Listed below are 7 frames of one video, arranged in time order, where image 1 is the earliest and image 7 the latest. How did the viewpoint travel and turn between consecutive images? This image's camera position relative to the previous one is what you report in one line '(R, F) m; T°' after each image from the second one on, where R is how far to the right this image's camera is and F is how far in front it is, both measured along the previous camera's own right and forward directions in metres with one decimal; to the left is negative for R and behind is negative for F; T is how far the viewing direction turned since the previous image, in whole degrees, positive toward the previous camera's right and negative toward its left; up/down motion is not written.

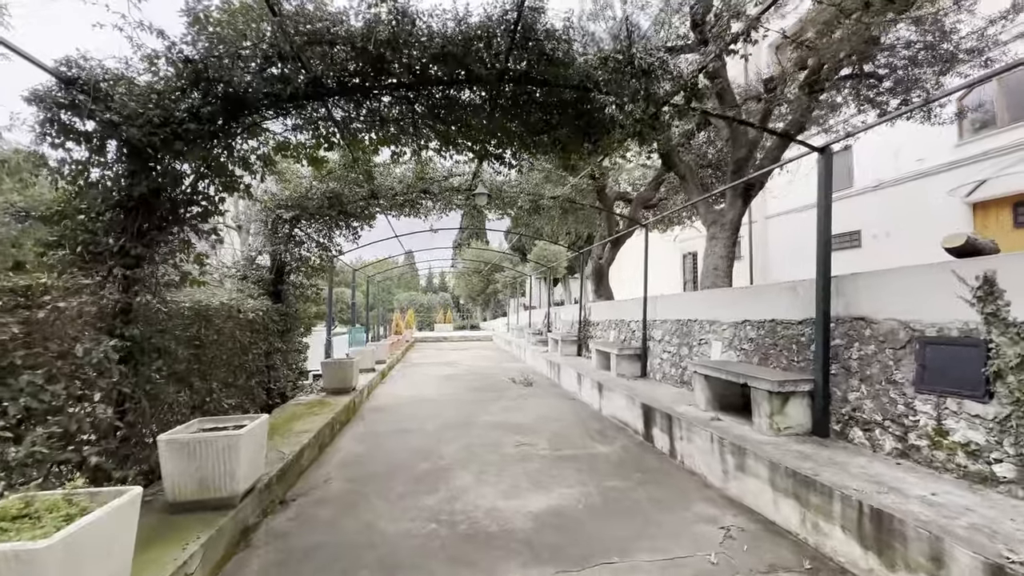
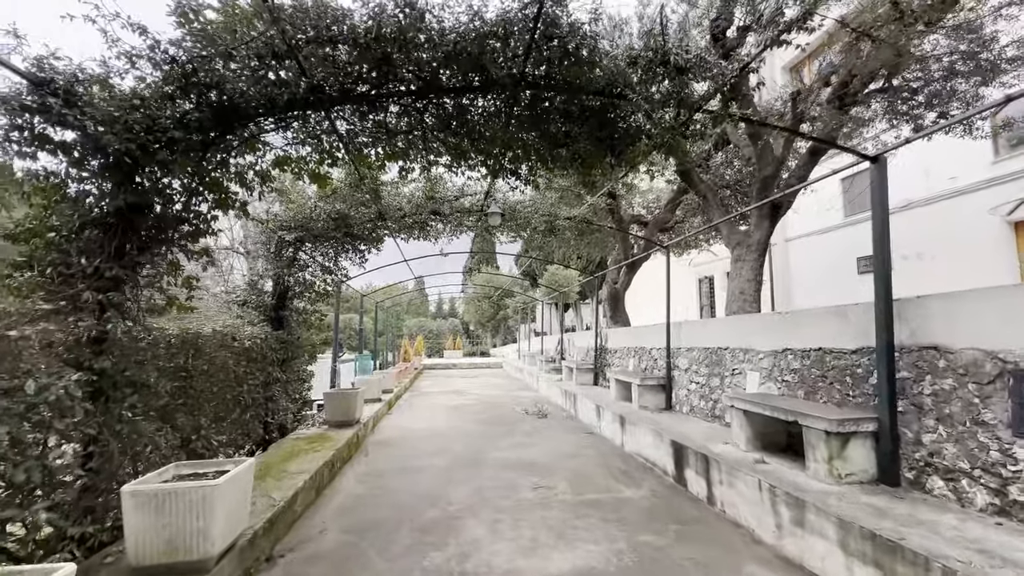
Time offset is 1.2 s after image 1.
(-0.1, +0.3) m; -1°
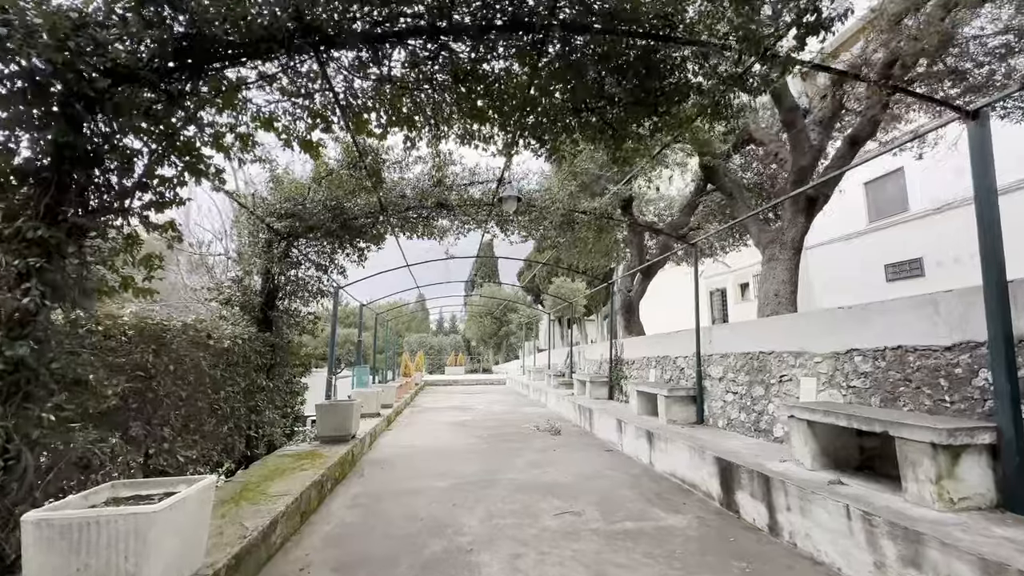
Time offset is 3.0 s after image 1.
(-0.1, +0.5) m; 0°
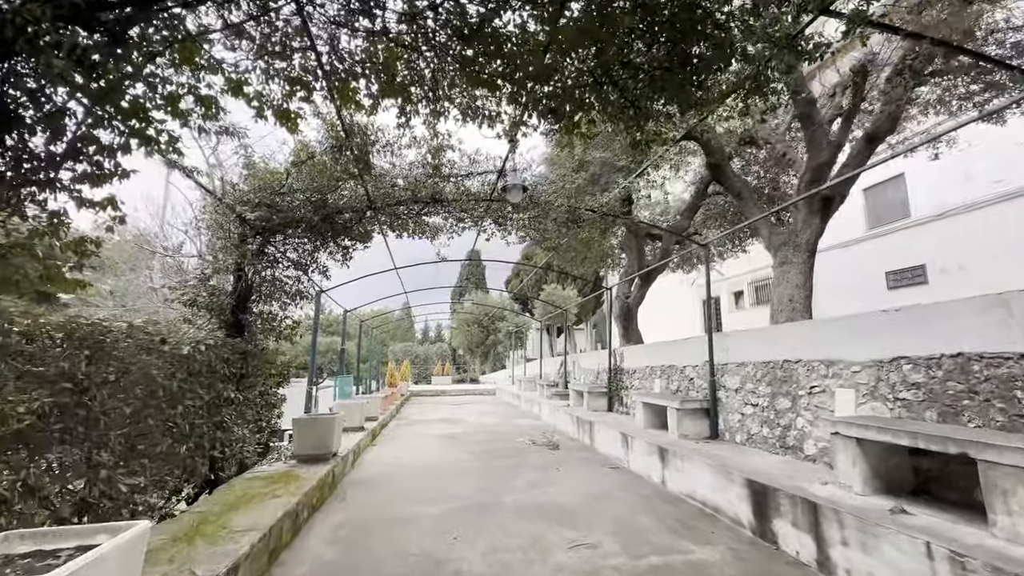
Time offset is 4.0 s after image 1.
(-0.1, +0.4) m; +2°
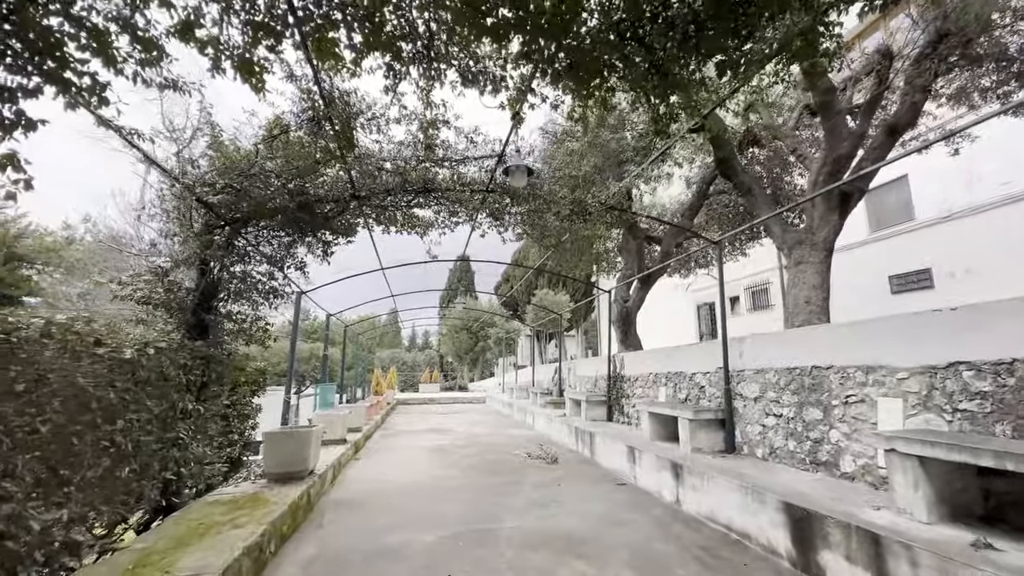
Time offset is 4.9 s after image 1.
(-0.1, +0.4) m; +2°
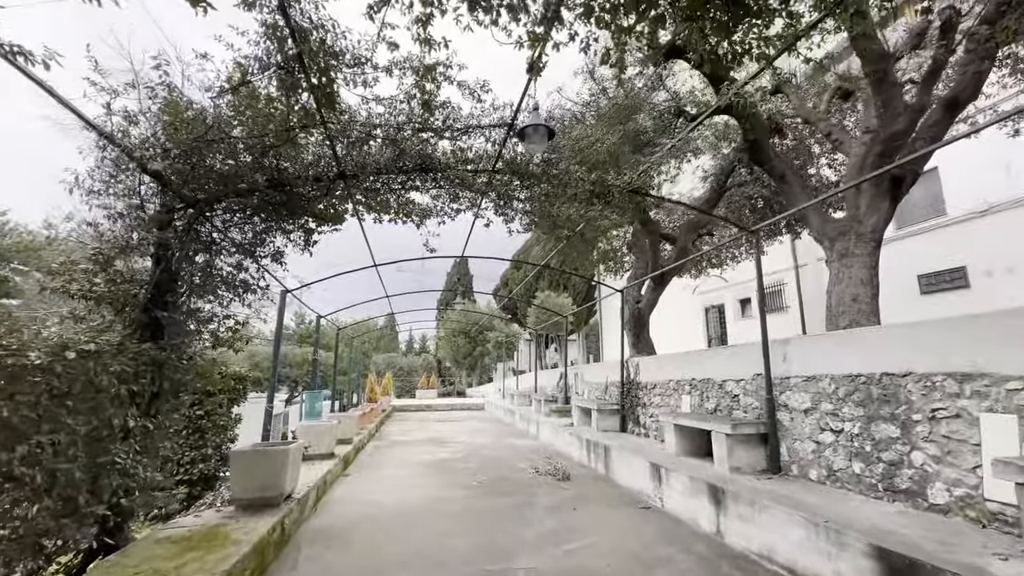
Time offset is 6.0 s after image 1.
(-0.1, +0.6) m; 0°
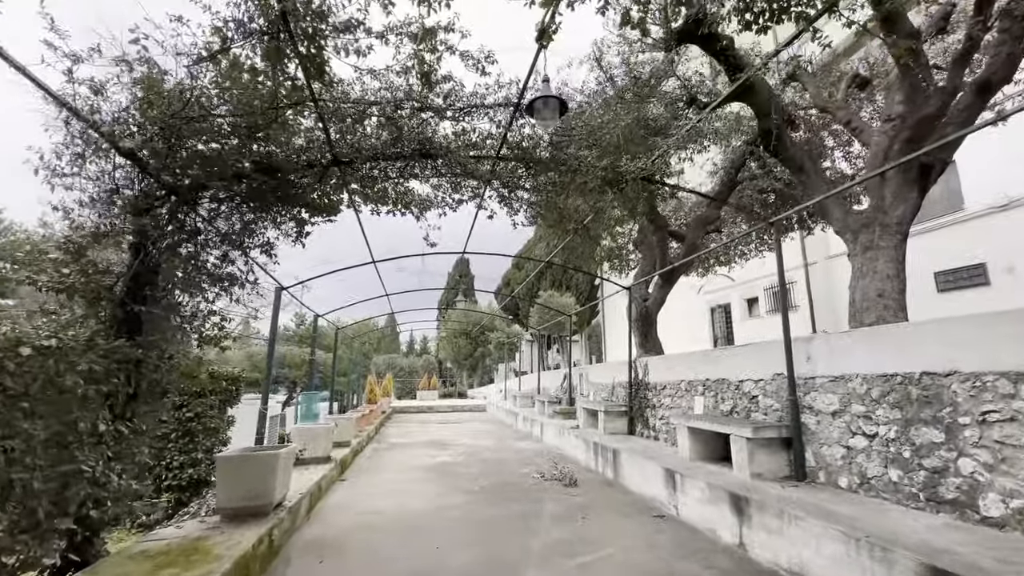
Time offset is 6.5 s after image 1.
(0.0, +0.2) m; 0°
